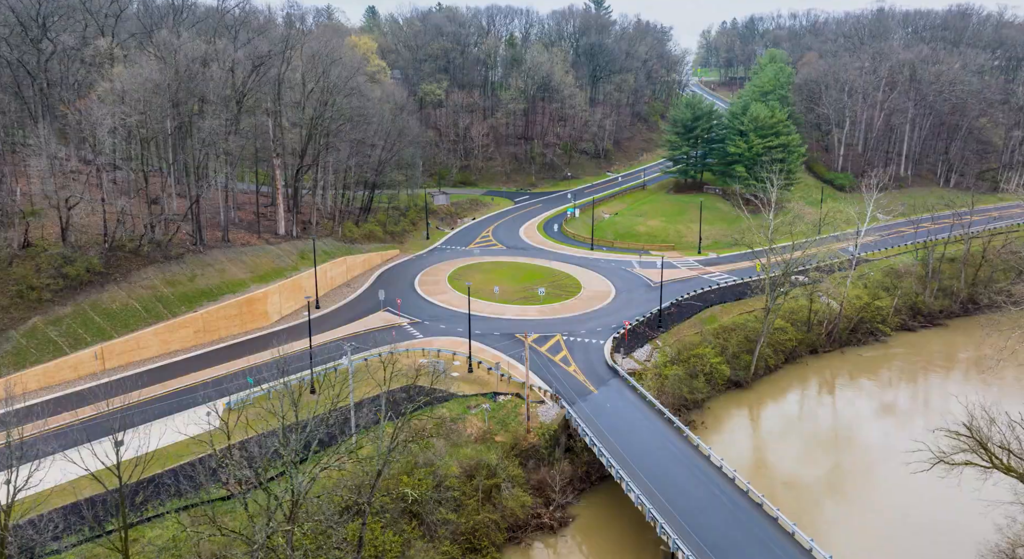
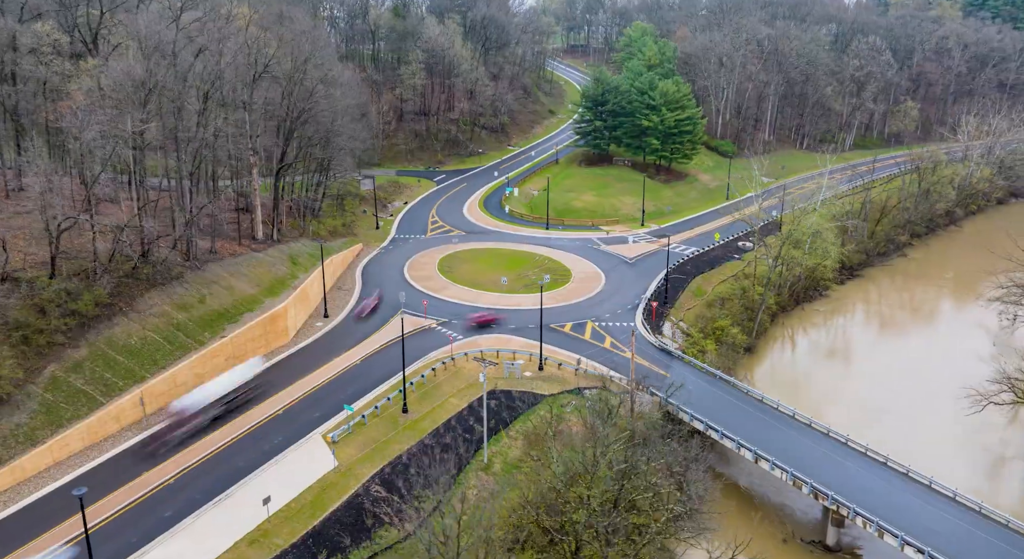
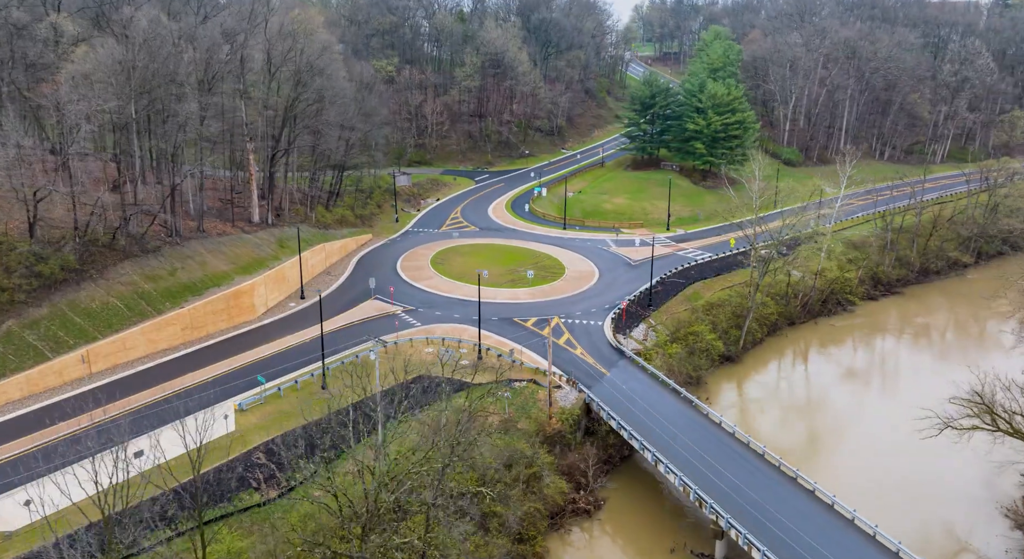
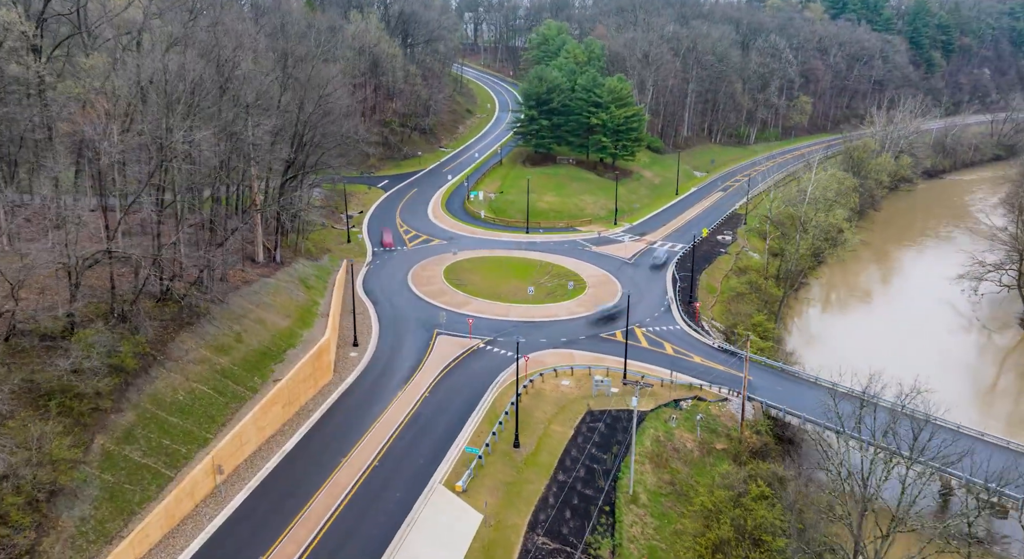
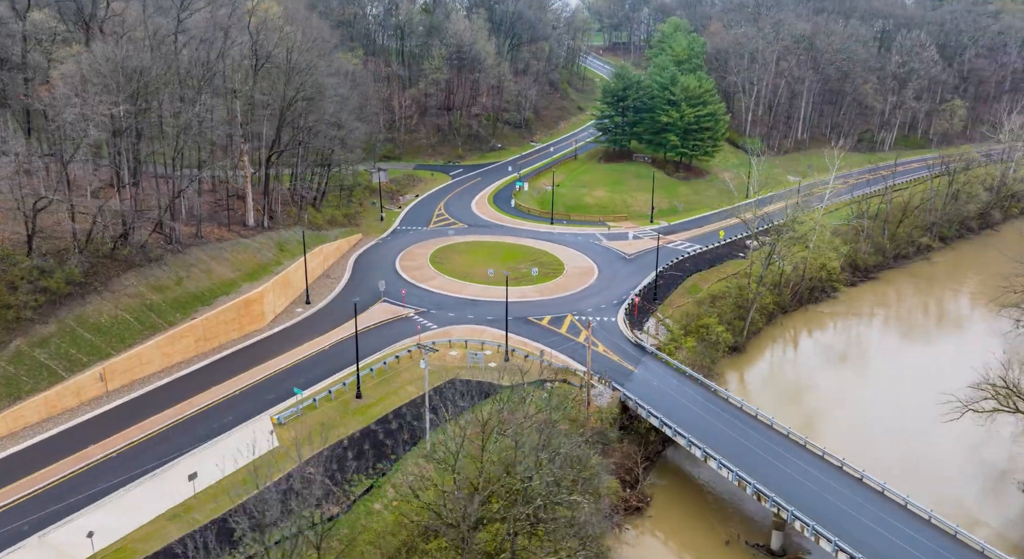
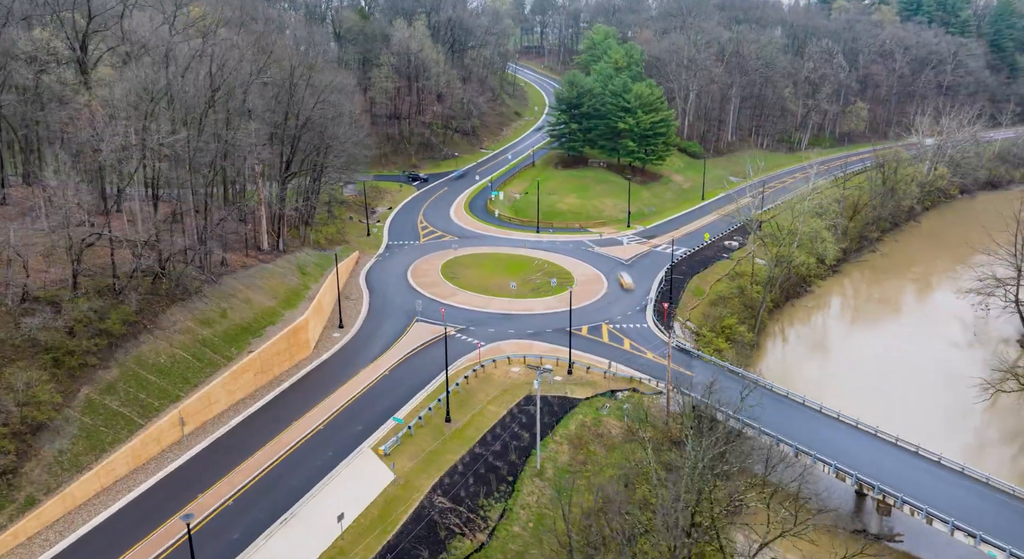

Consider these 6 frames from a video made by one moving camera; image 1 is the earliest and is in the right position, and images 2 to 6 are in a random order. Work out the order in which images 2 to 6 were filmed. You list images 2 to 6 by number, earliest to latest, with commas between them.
3, 5, 2, 6, 4
